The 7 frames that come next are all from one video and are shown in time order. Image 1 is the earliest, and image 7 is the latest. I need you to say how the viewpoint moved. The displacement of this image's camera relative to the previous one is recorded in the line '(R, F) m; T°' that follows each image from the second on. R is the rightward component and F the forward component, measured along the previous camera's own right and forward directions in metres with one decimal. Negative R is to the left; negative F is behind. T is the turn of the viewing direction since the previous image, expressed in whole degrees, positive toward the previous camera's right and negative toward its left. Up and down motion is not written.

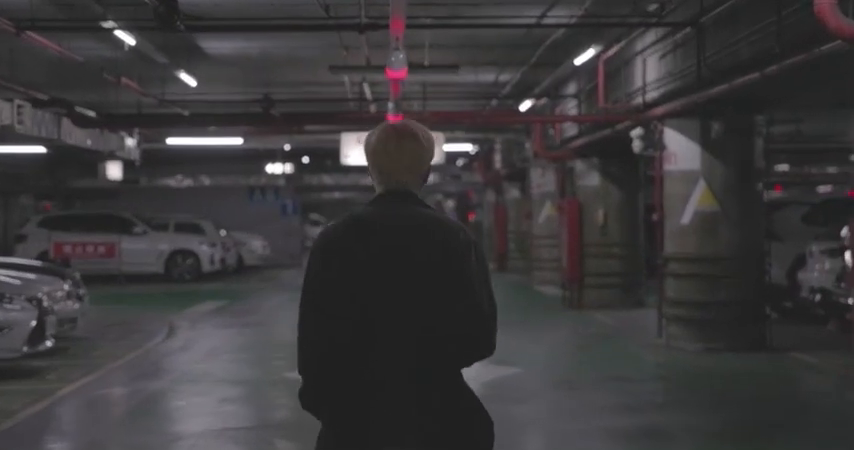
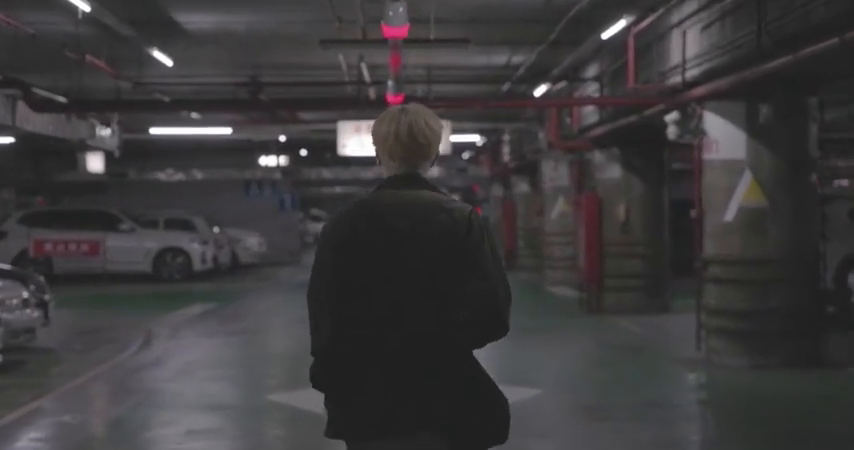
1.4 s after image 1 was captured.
(0.0, +2.0) m; 0°
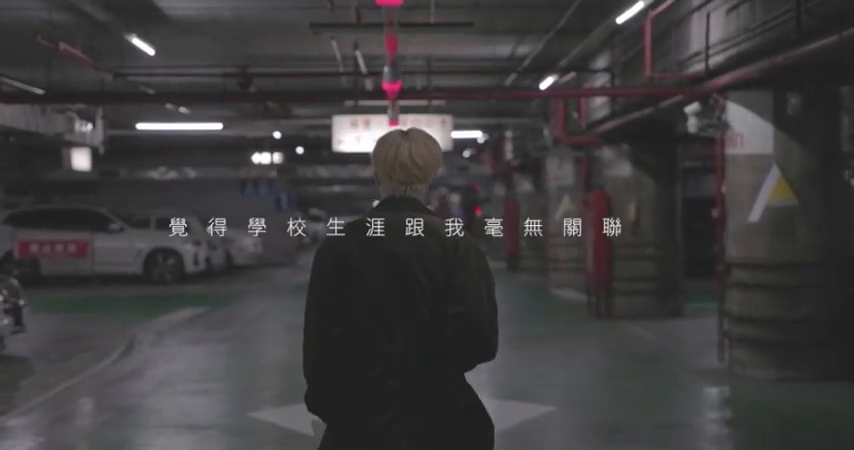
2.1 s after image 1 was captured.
(0.0, +1.1) m; 0°
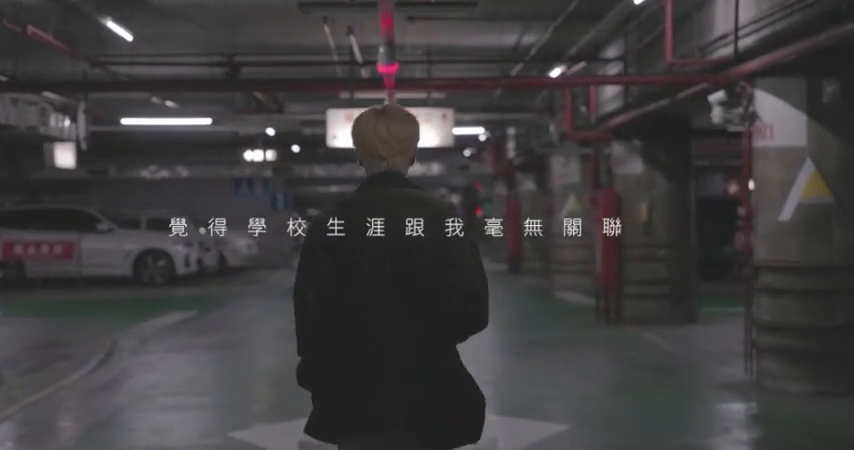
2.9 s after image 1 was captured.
(0.0, +1.1) m; 0°
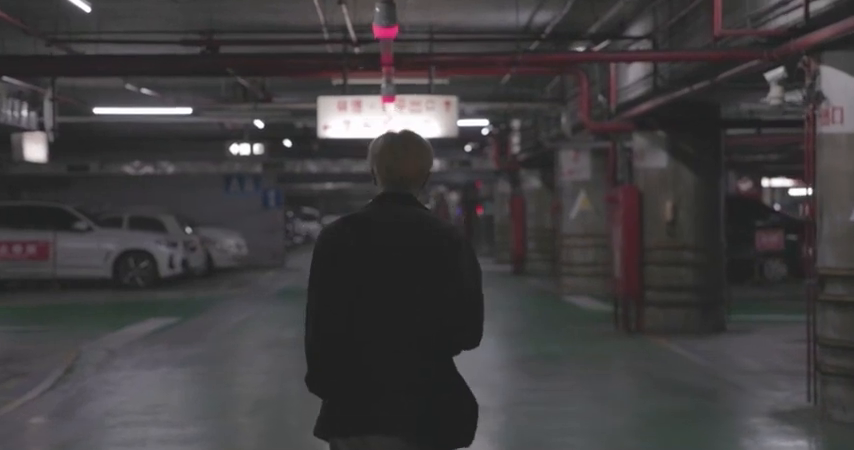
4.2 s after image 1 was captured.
(-0.1, +1.8) m; 0°
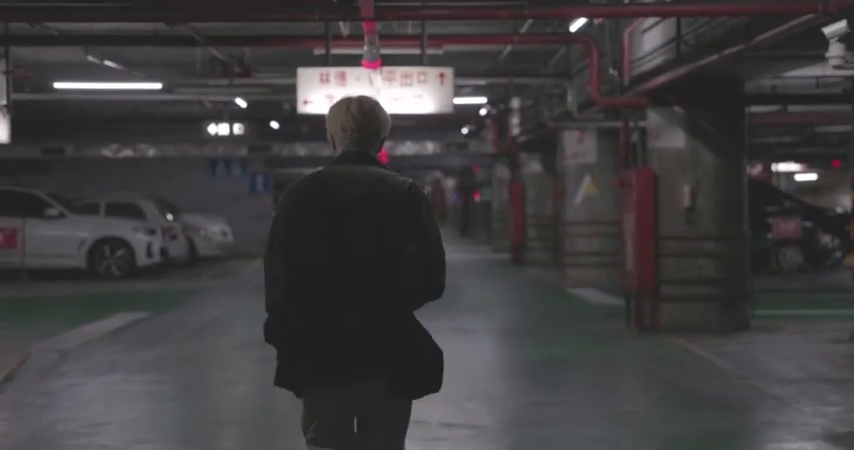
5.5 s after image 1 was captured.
(+0.1, +1.7) m; 0°
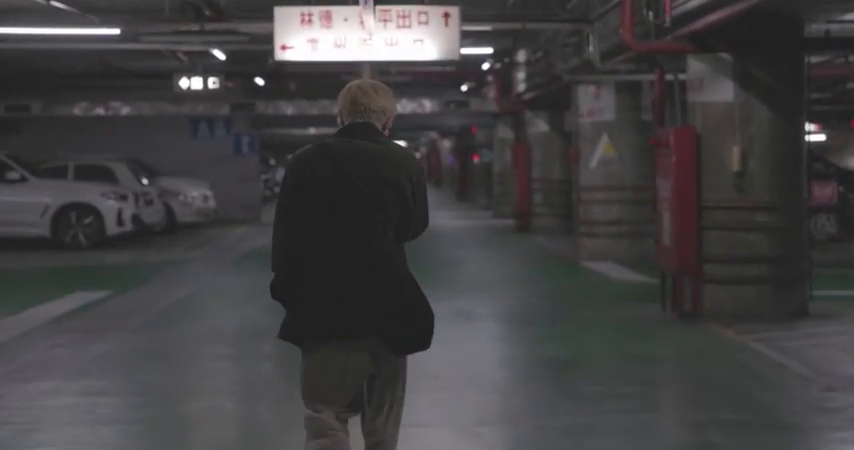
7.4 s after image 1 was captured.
(-0.1, +2.3) m; 0°
